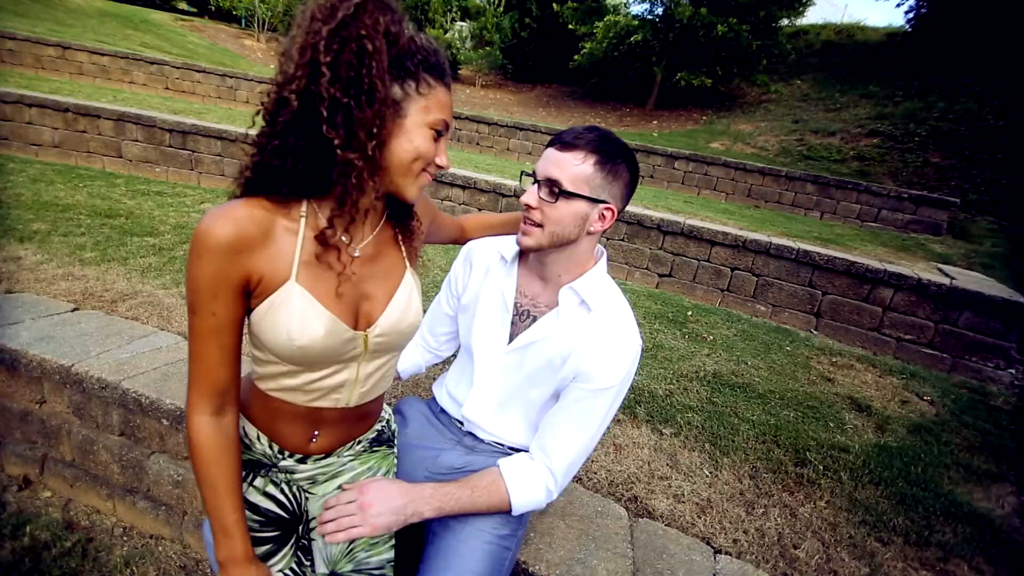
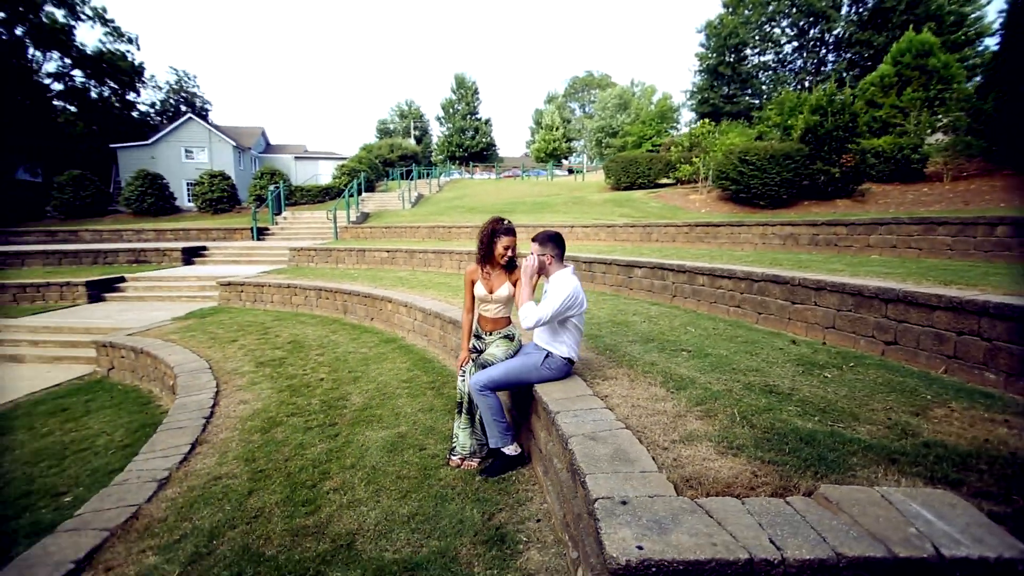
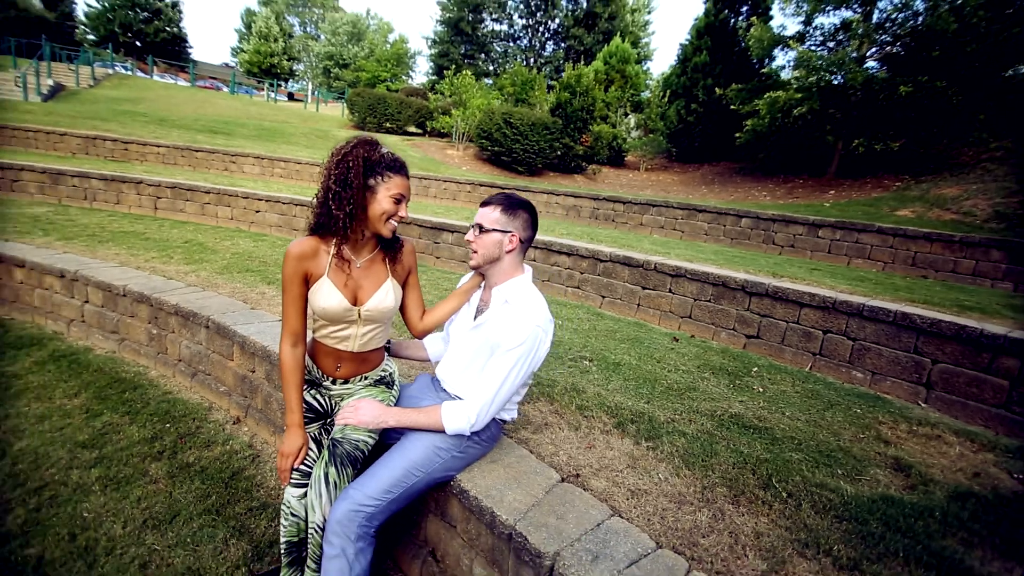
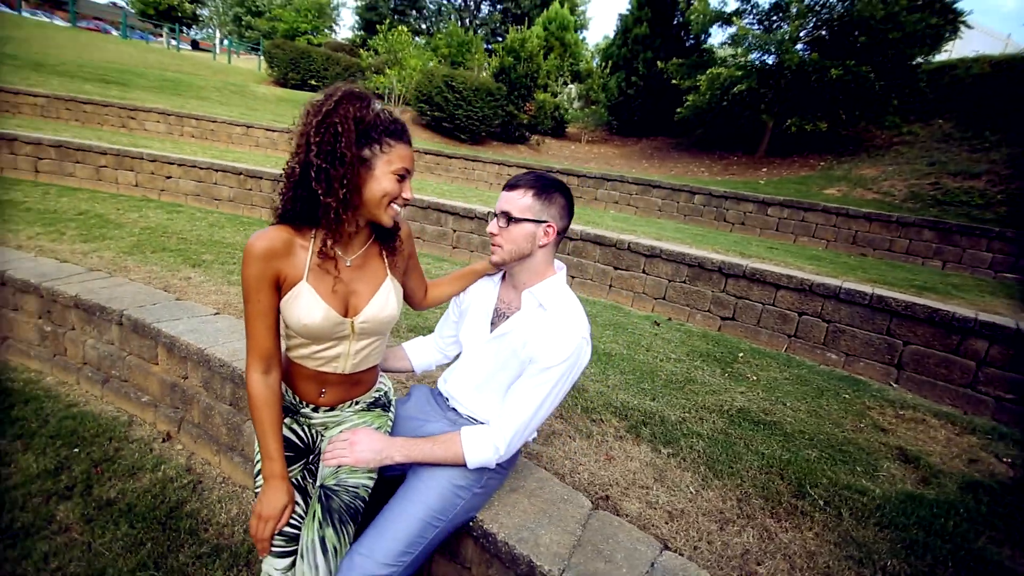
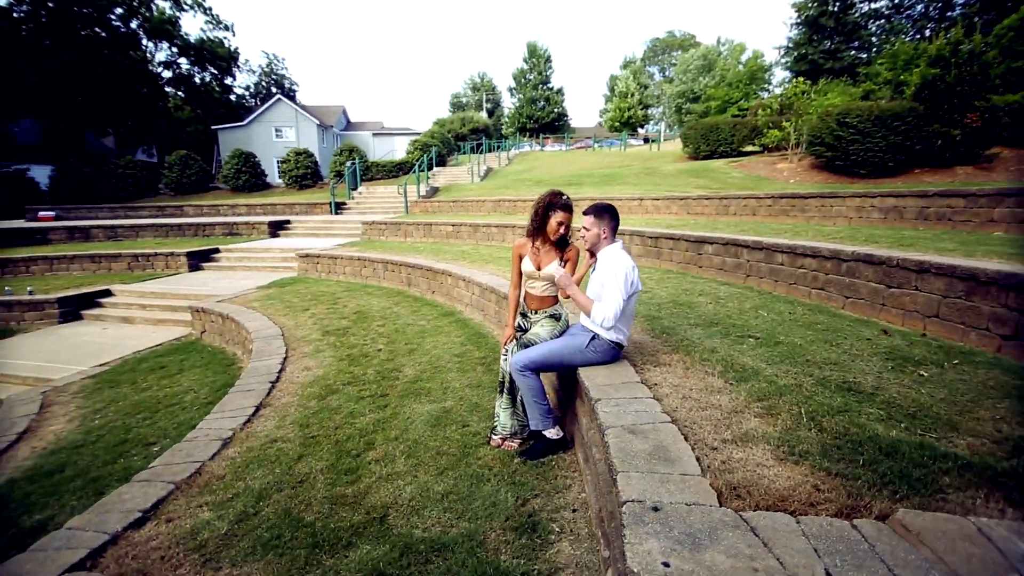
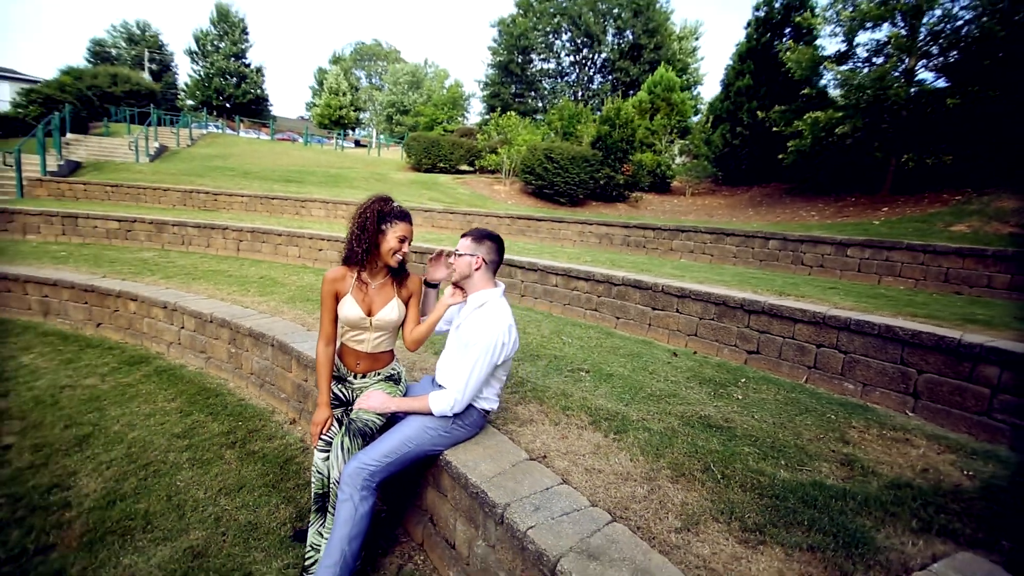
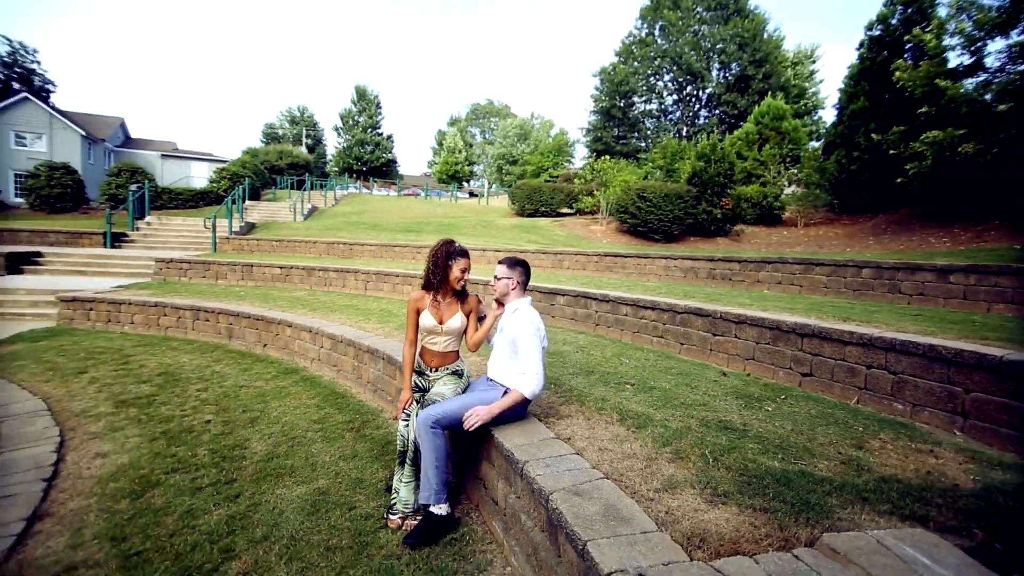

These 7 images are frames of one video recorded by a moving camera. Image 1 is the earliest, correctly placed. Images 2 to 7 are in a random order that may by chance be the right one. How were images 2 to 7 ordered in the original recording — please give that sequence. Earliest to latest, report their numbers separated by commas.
4, 3, 6, 7, 2, 5
